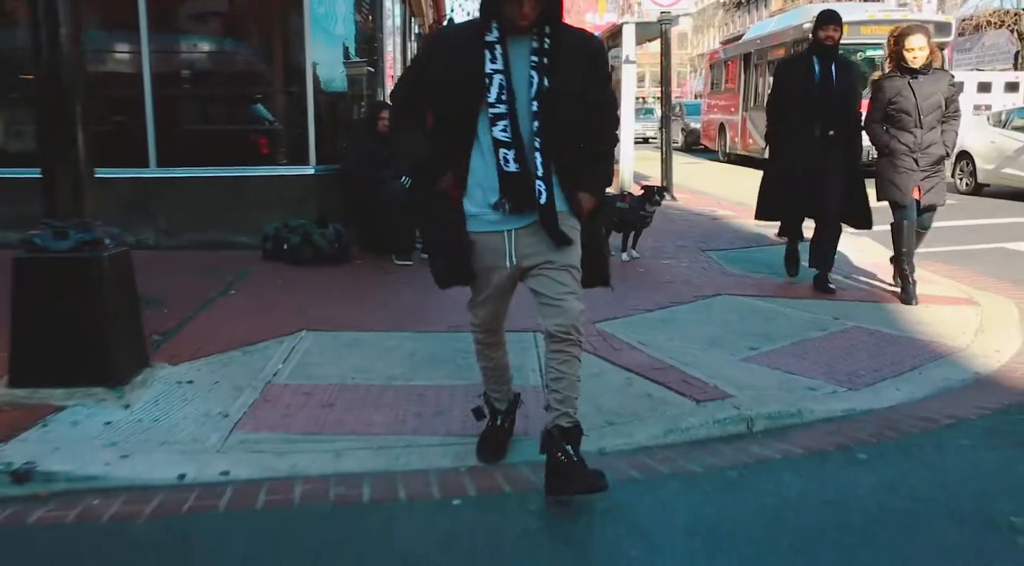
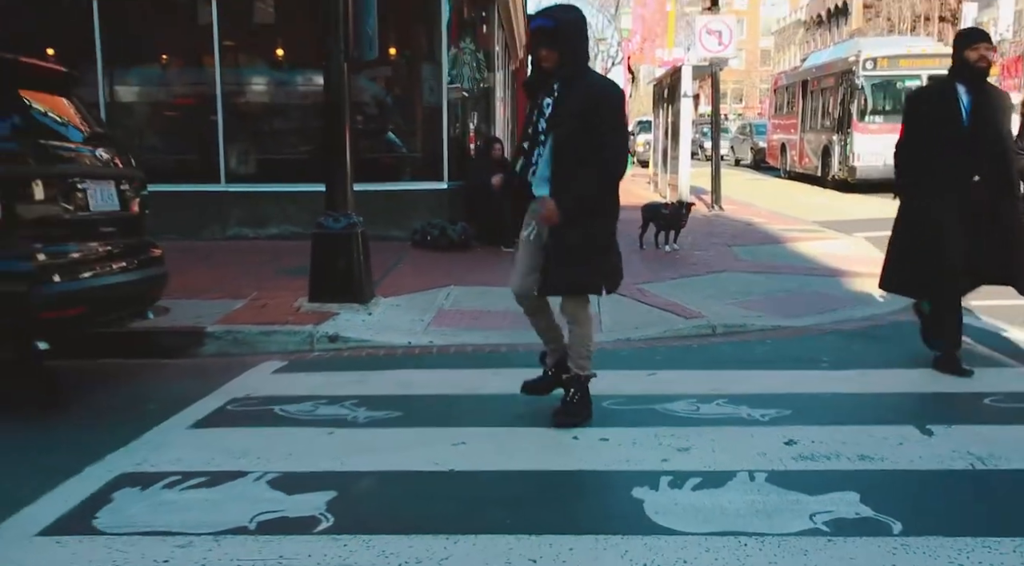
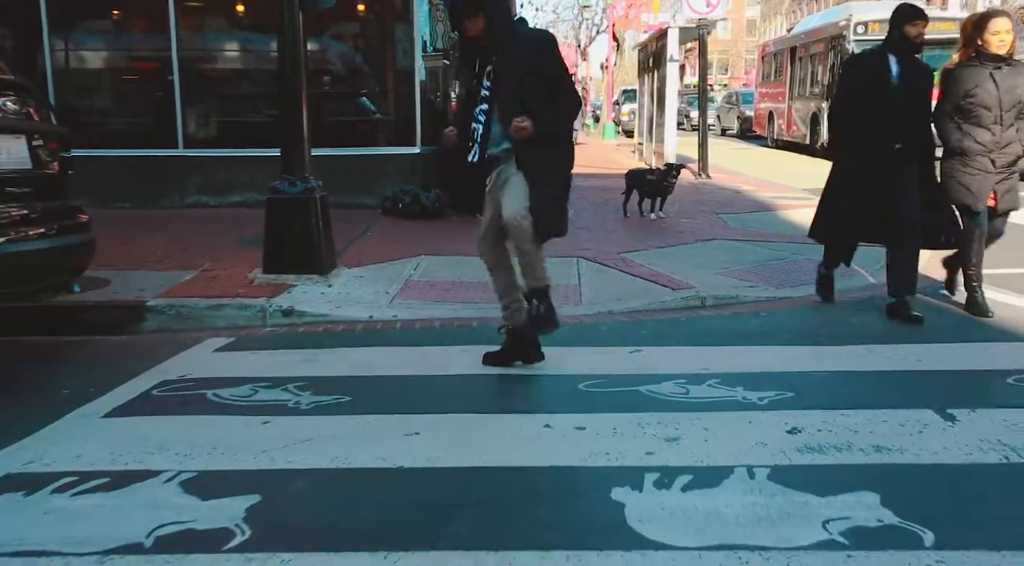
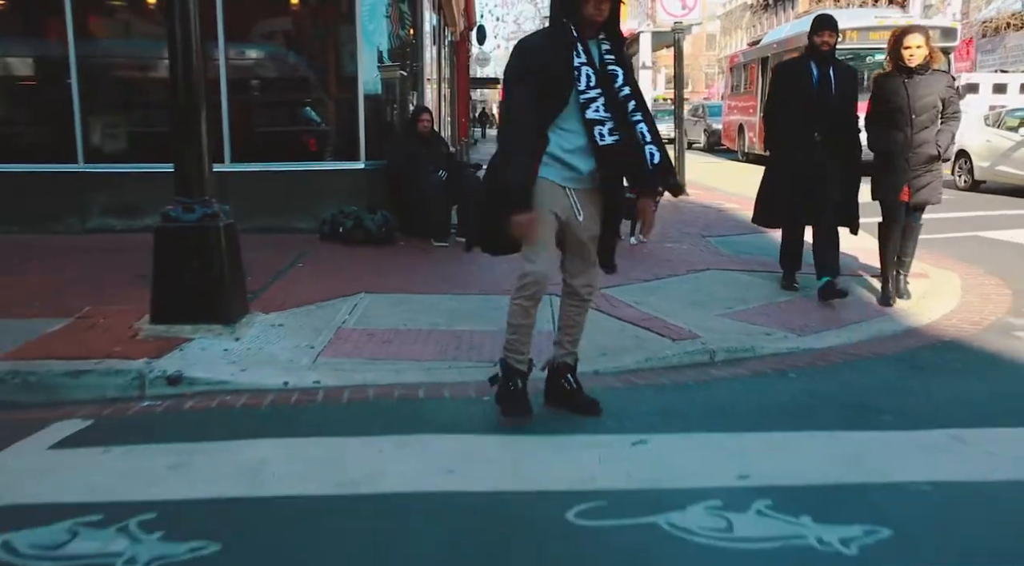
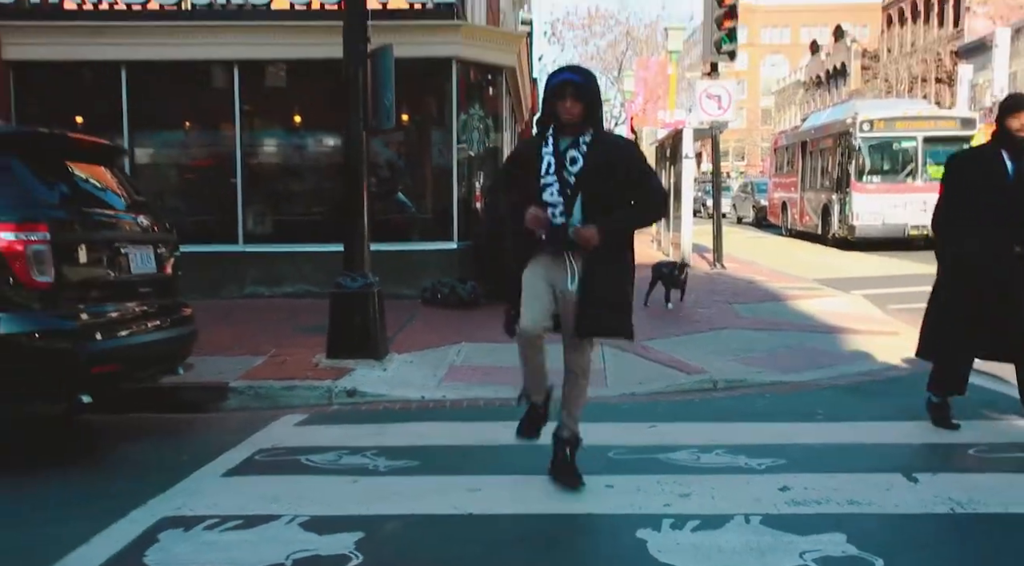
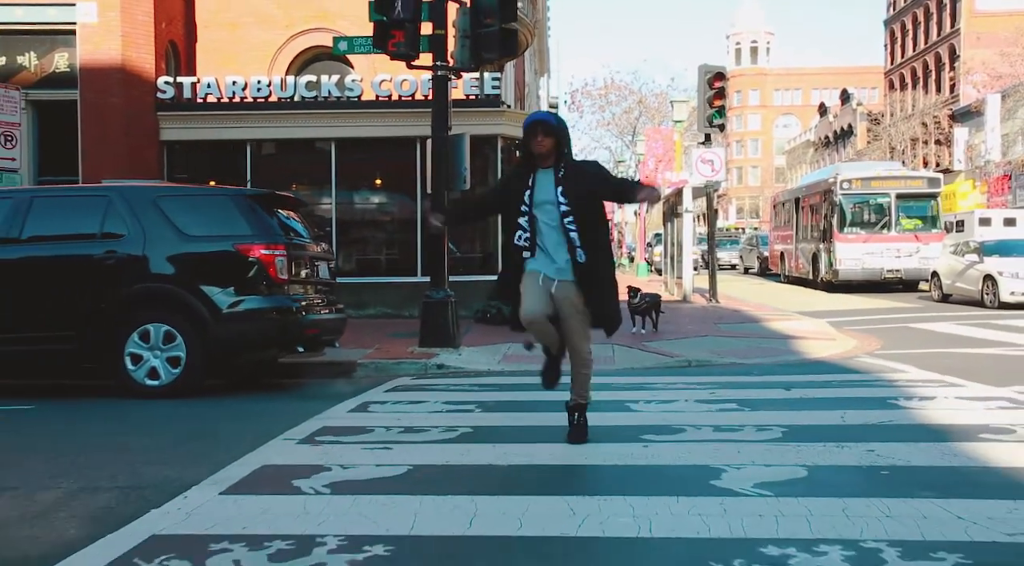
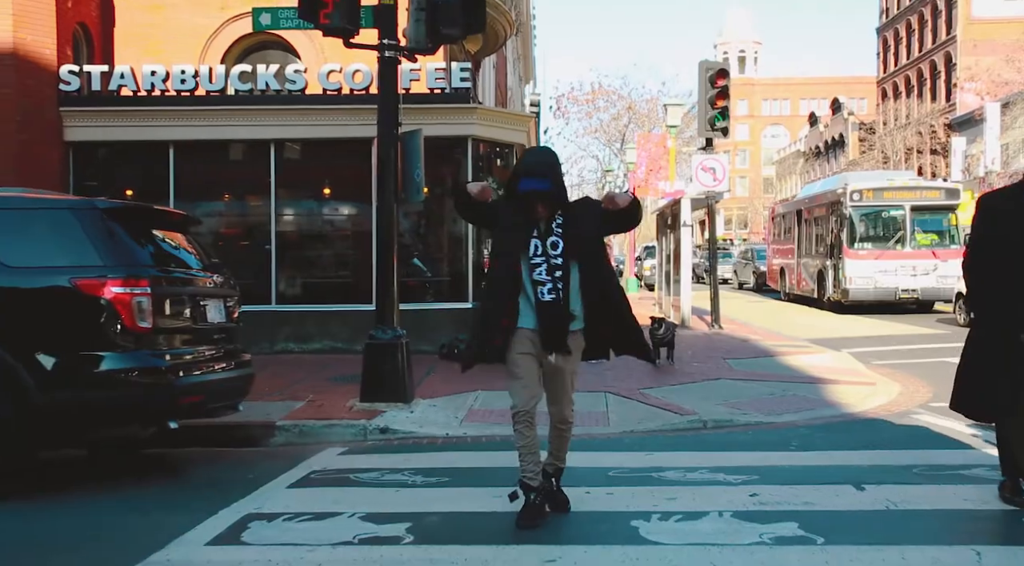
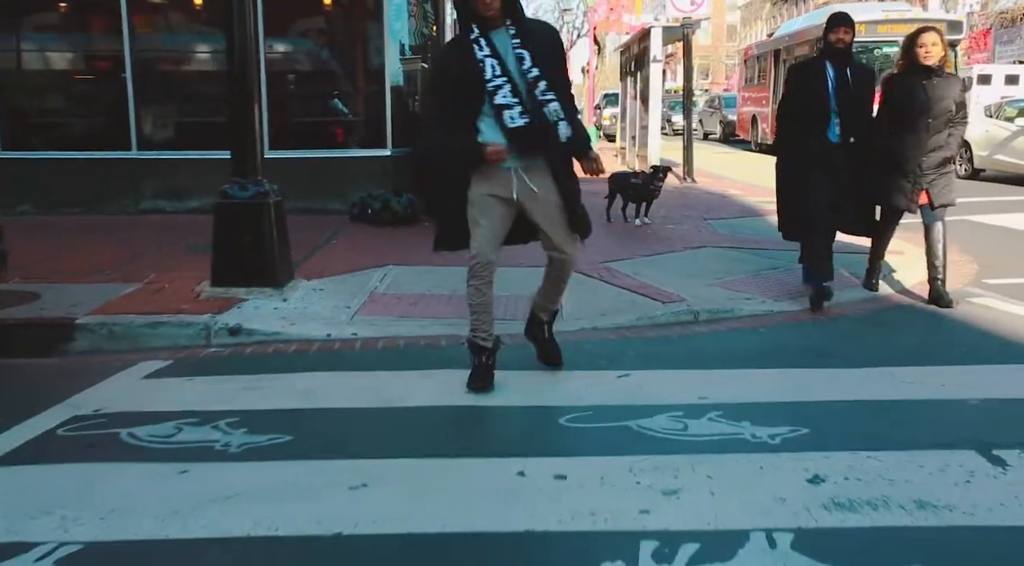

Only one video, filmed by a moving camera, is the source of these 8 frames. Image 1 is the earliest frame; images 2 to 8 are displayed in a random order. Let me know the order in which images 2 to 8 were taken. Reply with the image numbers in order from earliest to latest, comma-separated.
4, 8, 3, 2, 5, 7, 6
